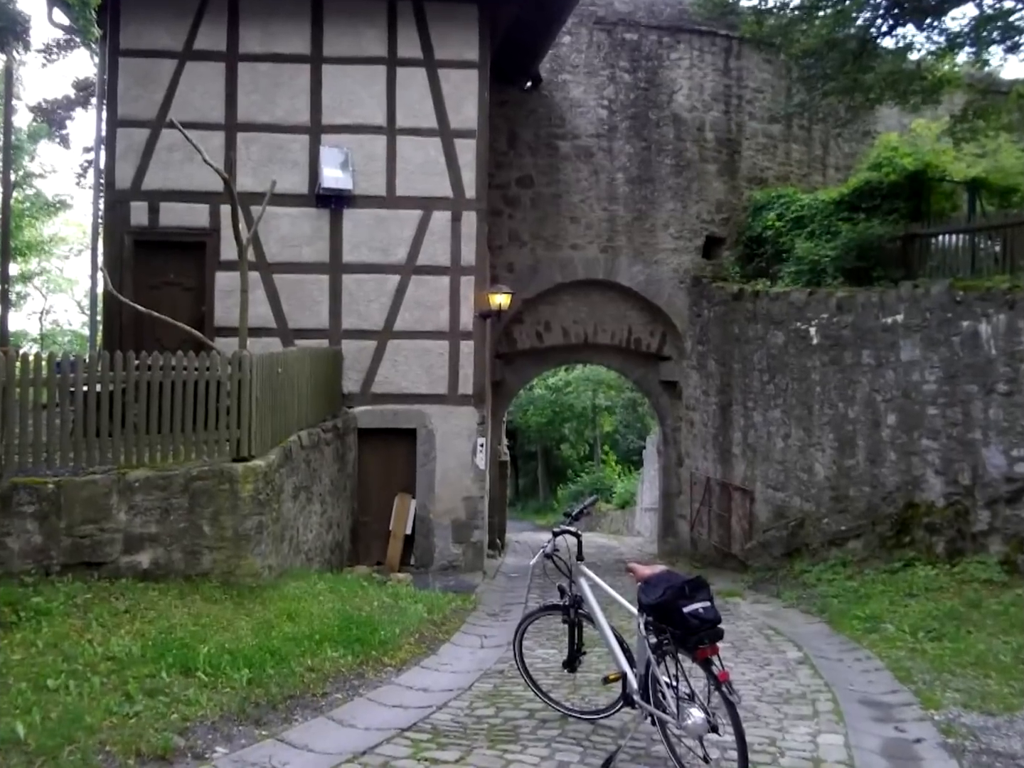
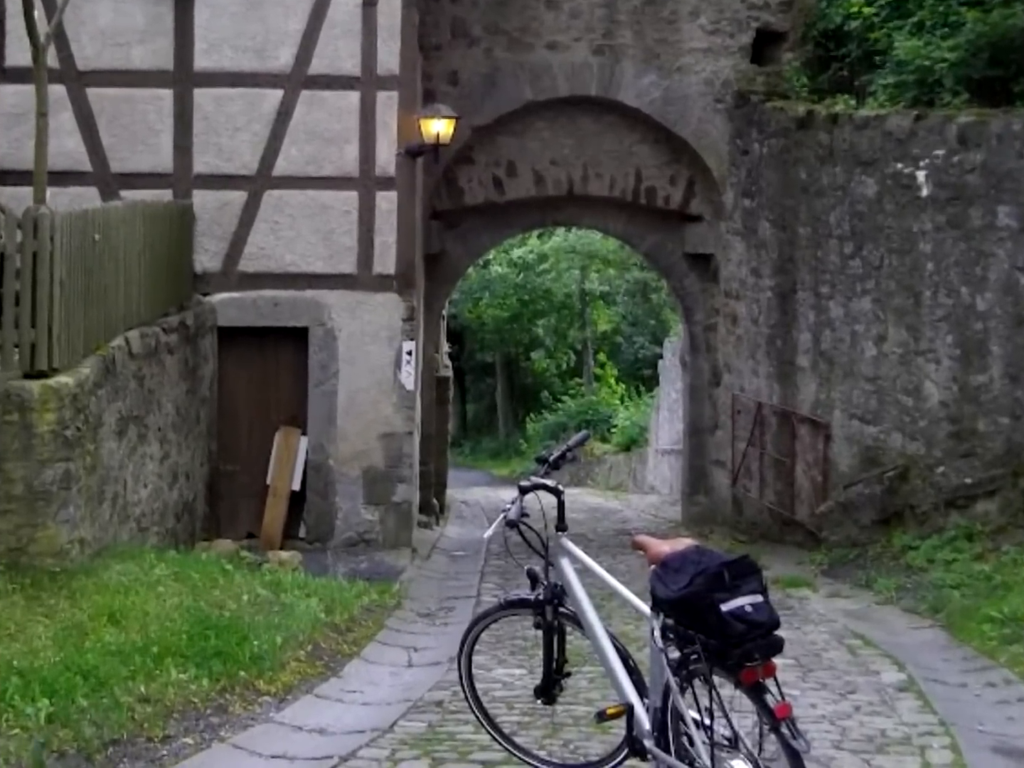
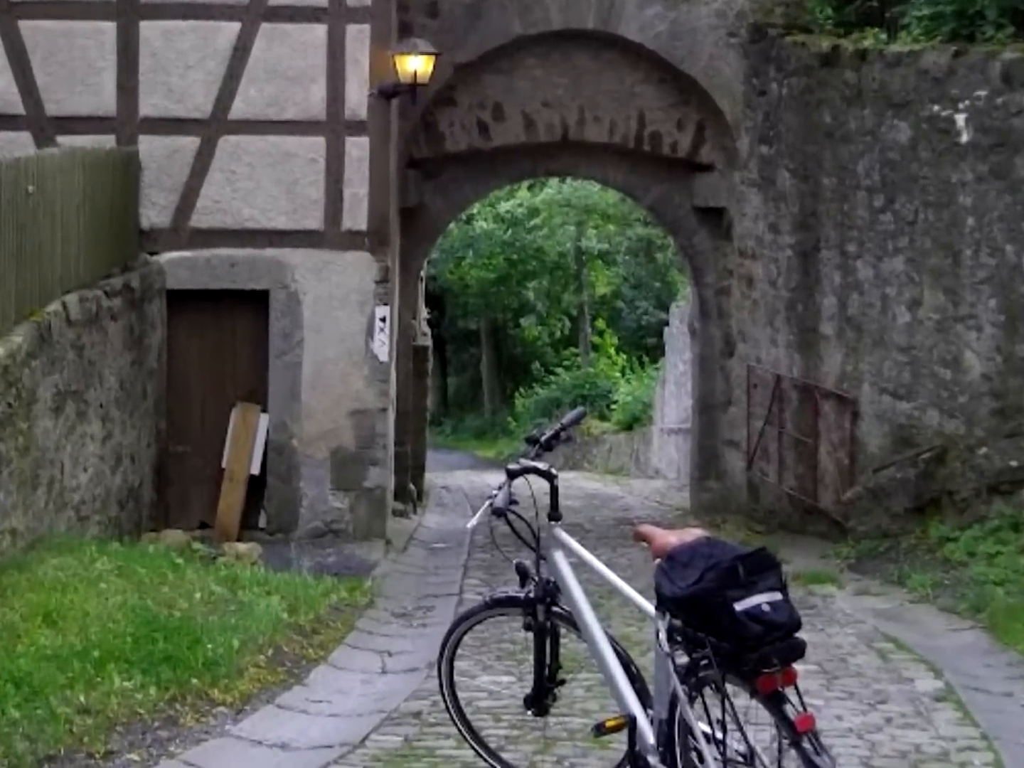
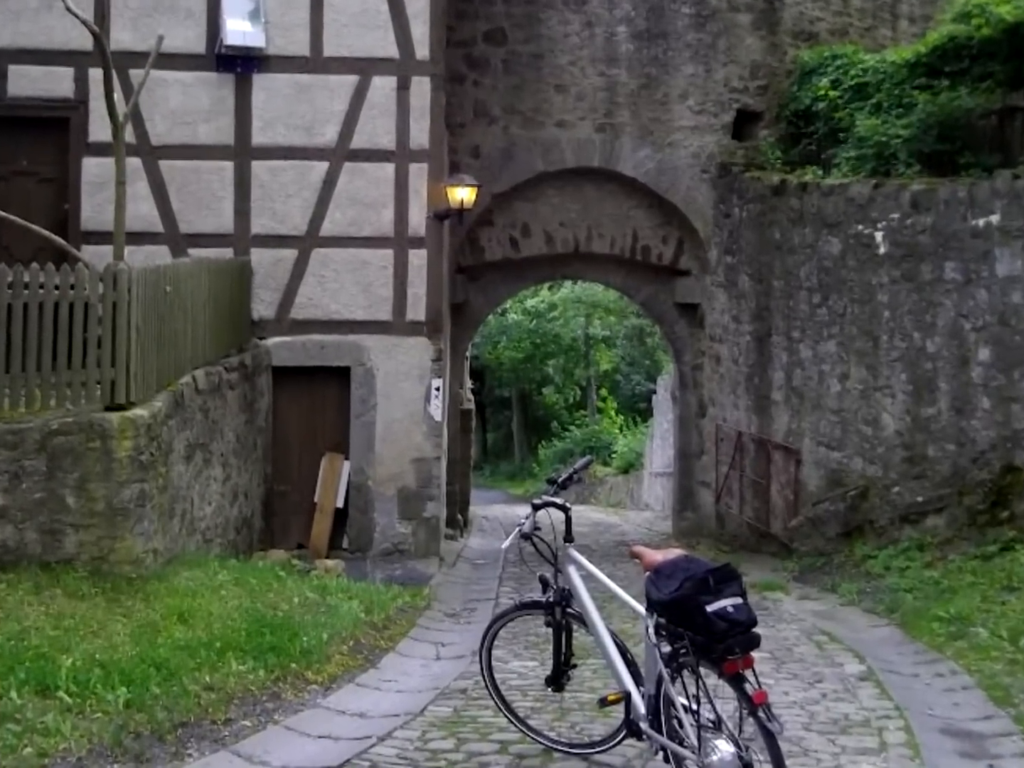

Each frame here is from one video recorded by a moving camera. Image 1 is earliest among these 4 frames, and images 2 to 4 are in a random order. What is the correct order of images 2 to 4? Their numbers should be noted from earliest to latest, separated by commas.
4, 2, 3
